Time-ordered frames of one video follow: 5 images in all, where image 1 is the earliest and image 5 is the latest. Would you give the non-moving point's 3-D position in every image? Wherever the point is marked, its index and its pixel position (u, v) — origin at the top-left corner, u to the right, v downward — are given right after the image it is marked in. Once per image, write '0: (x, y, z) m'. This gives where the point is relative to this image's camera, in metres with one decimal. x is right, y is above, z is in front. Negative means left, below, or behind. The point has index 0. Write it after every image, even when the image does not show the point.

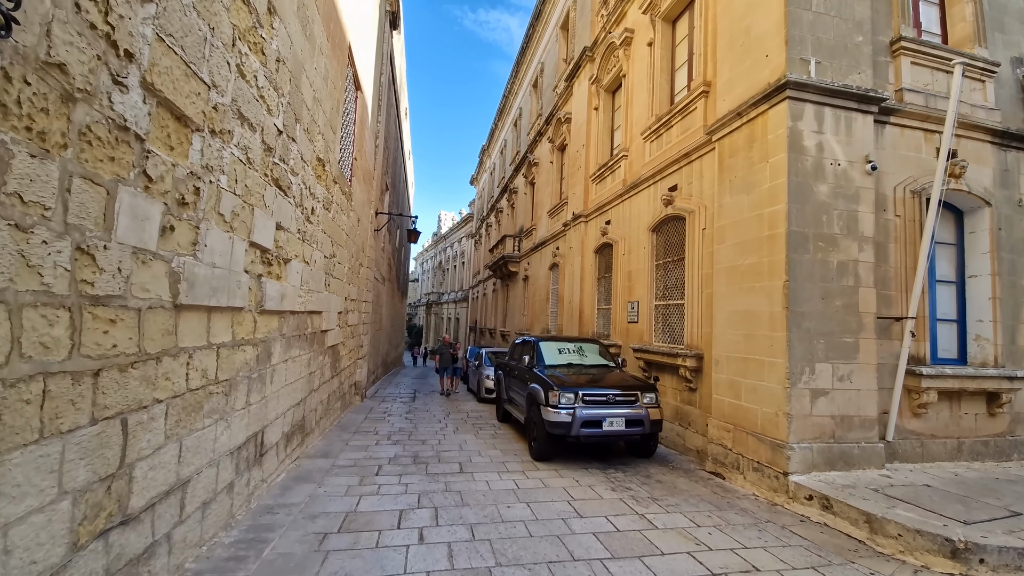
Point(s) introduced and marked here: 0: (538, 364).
0: (+0.4, -1.2, +7.2) m
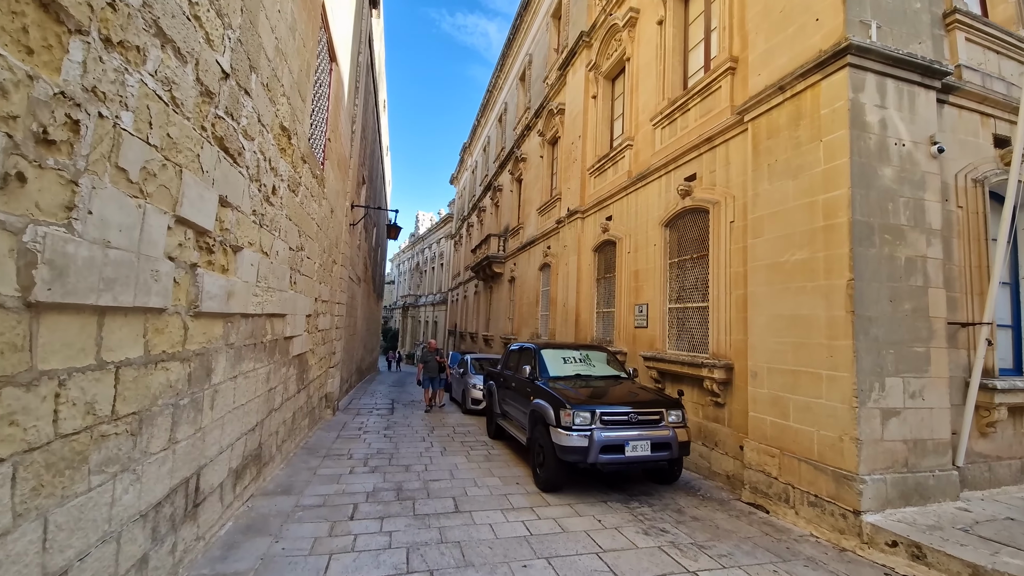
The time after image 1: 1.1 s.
0: (+0.4, -1.2, +6.2) m
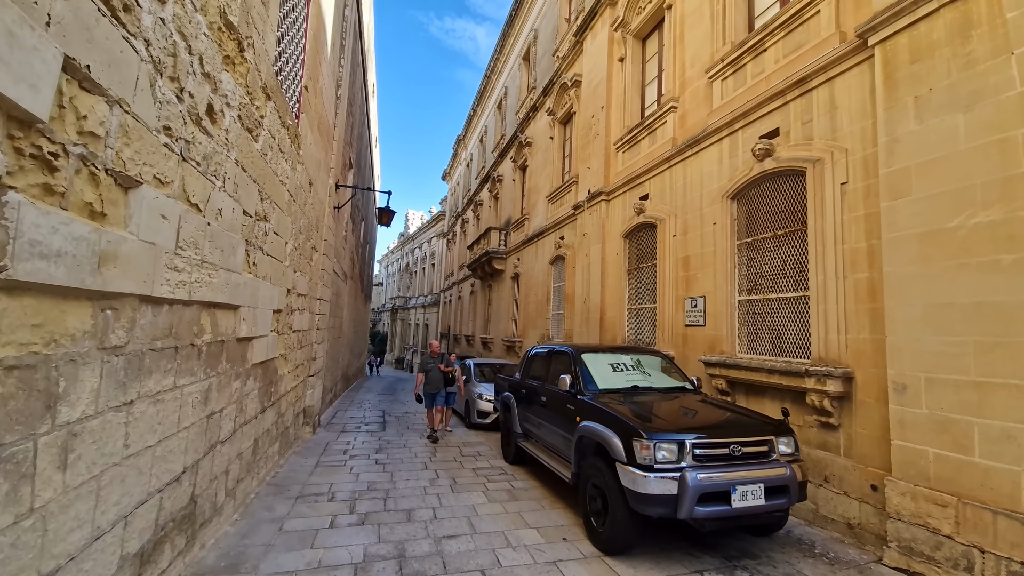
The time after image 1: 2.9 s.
0: (+0.8, -1.0, +4.7) m
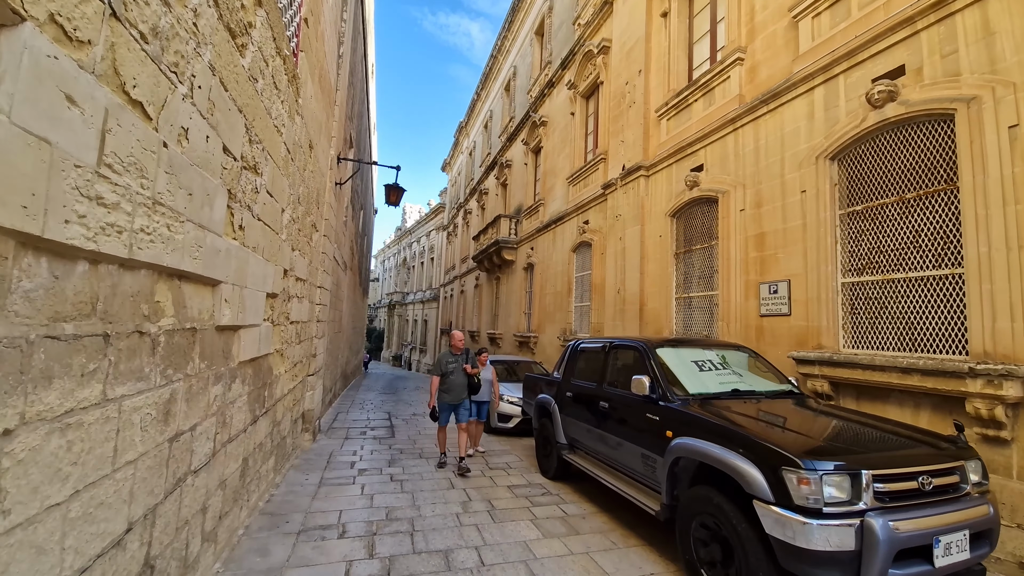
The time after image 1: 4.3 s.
0: (+1.3, -0.8, +3.7) m
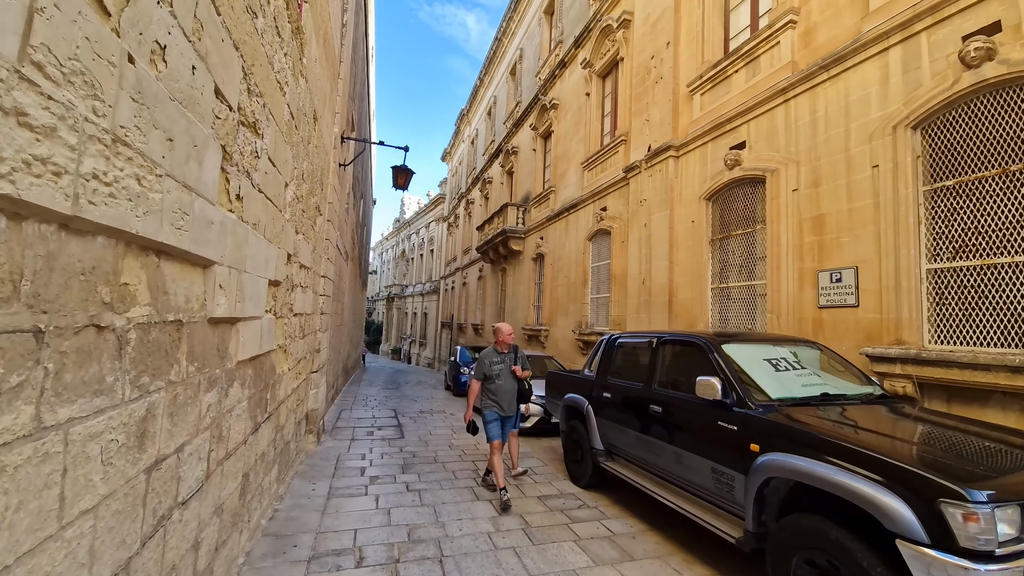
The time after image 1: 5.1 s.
0: (+1.6, -0.8, +3.1) m
